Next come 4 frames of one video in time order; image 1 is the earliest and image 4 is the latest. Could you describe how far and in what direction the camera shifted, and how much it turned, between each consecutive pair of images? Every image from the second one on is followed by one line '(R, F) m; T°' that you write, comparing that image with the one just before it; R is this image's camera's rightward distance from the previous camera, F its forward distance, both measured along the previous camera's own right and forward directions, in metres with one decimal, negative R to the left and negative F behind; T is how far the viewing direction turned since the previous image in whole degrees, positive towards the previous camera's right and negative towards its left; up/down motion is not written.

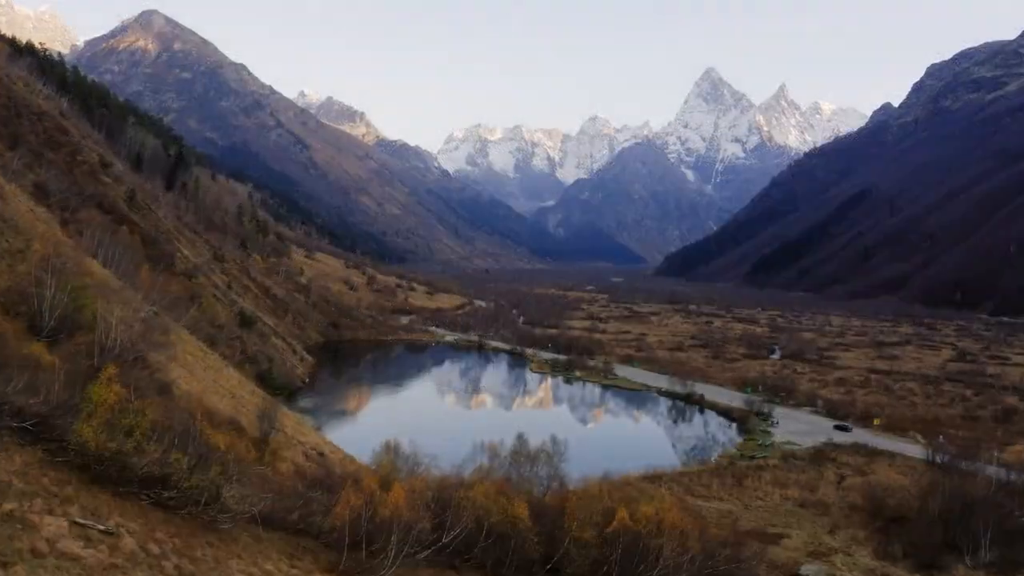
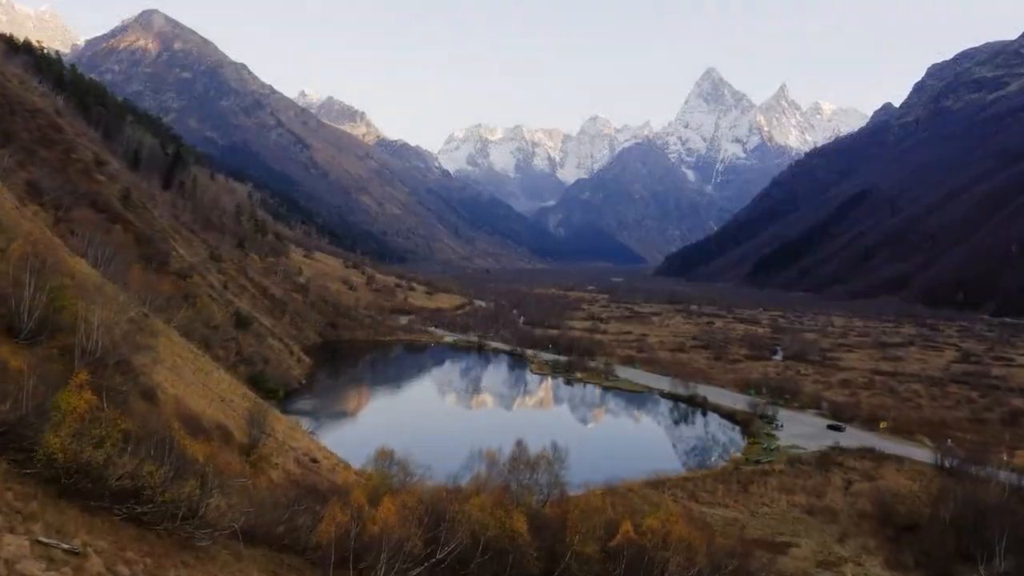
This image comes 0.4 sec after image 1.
(+0.1, +1.0) m; 0°
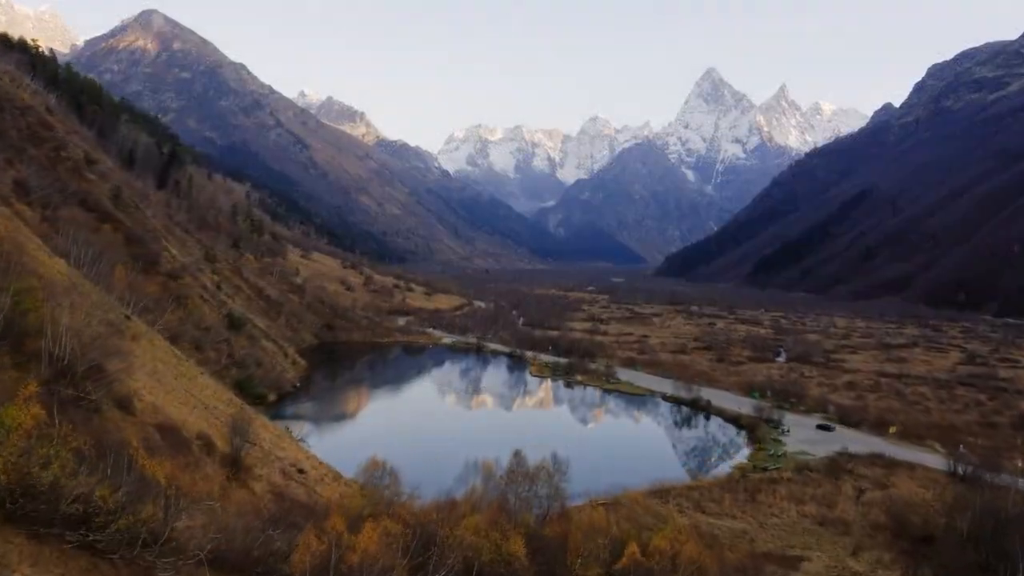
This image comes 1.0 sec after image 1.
(+0.1, +1.5) m; 0°
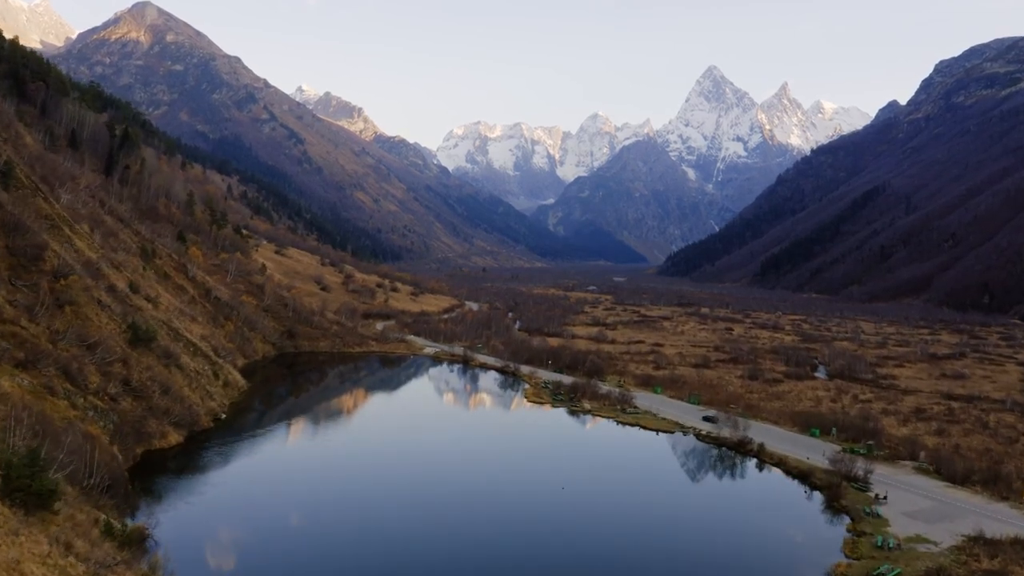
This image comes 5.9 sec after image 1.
(+0.6, +14.5) m; 0°
